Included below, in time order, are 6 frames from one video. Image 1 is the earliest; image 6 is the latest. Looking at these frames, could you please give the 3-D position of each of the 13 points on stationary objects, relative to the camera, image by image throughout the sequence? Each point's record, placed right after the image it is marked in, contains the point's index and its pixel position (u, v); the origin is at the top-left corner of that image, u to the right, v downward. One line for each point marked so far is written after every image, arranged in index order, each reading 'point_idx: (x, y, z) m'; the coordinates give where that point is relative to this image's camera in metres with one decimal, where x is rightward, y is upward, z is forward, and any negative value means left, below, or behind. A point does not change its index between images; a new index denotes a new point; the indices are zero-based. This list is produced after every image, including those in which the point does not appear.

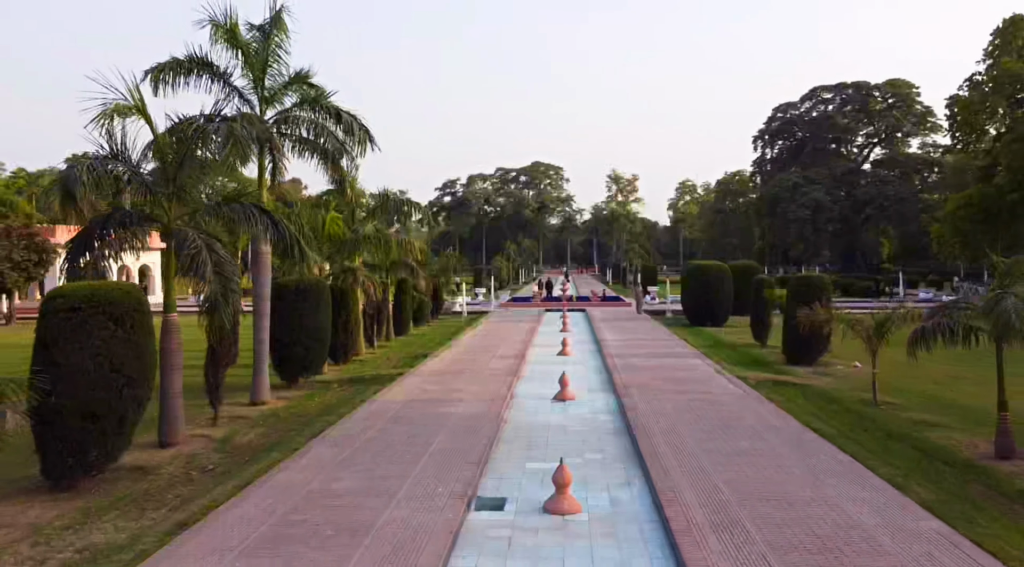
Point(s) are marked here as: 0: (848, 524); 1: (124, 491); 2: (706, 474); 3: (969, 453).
0: (+2.4, -1.7, +5.7) m
1: (-3.5, -1.9, +7.3) m
2: (+1.7, -1.7, +7.0) m
3: (+4.7, -1.7, +8.1) m
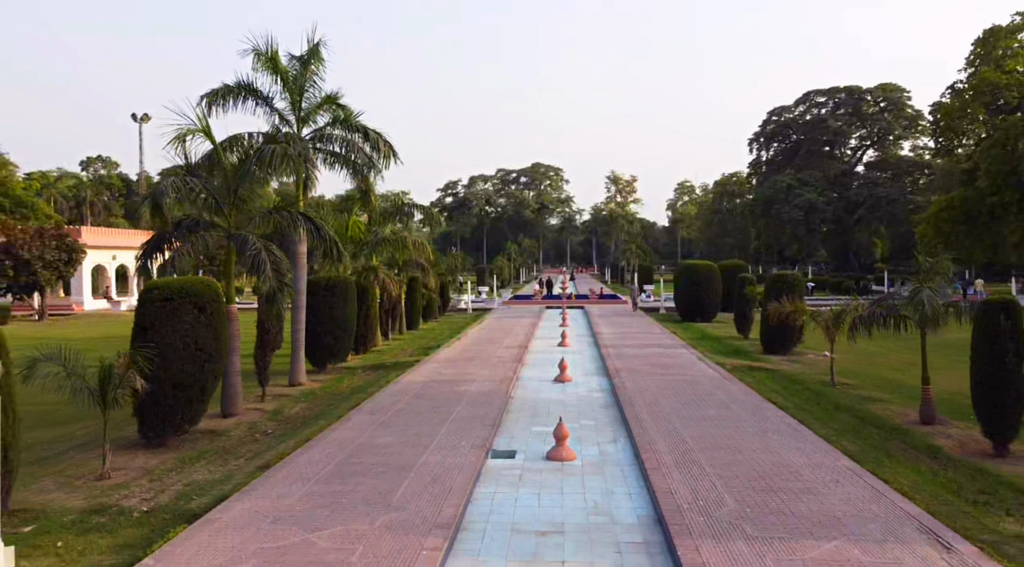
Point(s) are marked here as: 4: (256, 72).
0: (+2.5, -1.6, +7.4) m
1: (-3.4, -1.8, +8.9) m
2: (+1.8, -1.6, +8.7) m
3: (+4.7, -1.7, +9.8) m
4: (-4.1, +3.4, +12.8) m
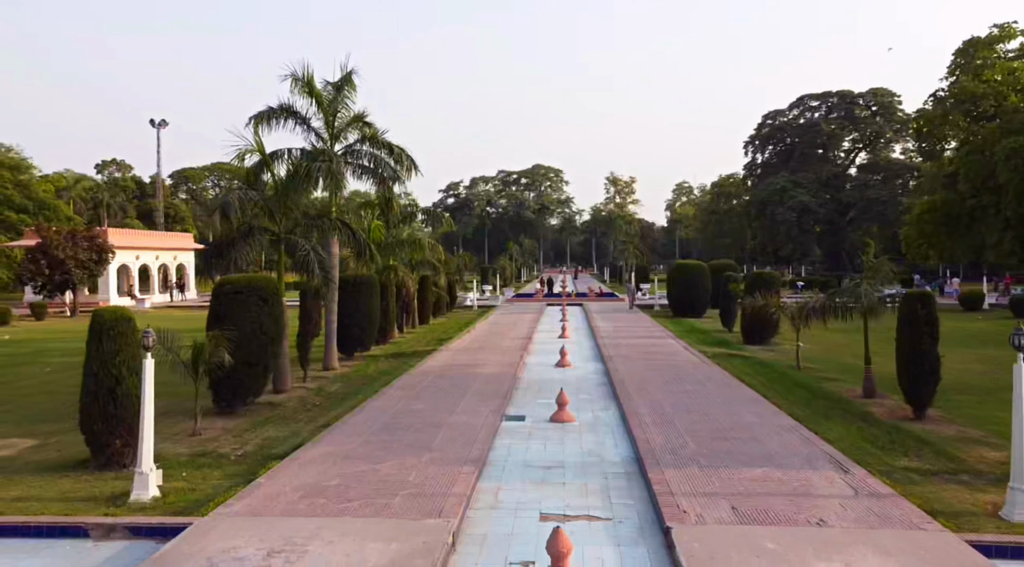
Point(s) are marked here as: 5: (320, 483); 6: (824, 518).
0: (+2.6, -1.6, +9.3) m
1: (-3.3, -1.7, +10.8) m
2: (+1.9, -1.6, +10.6) m
3: (+4.9, -1.6, +11.7) m
4: (-4.0, +3.5, +14.7) m
5: (-1.7, -1.7, +7.0) m
6: (+2.3, -1.7, +5.8) m
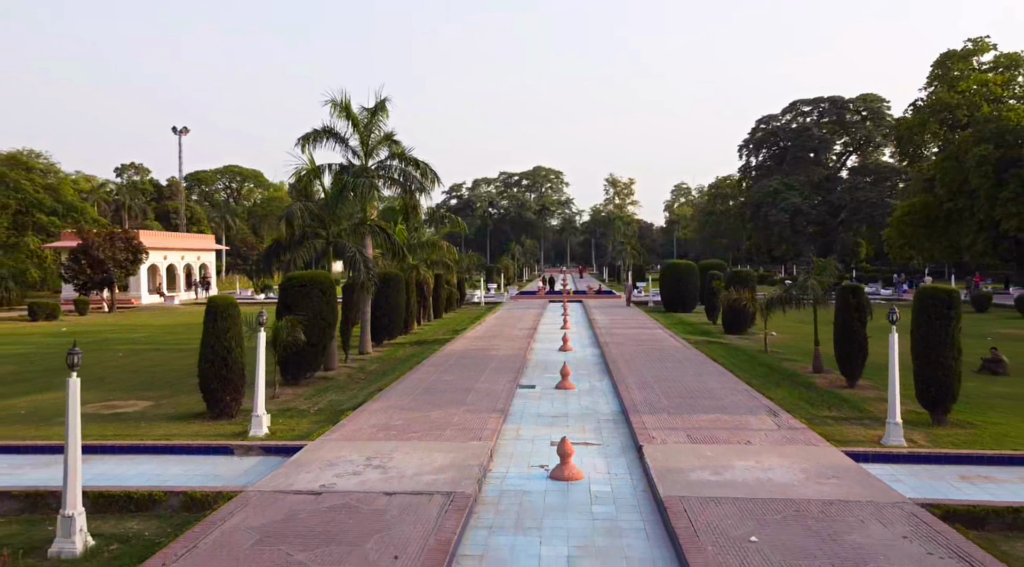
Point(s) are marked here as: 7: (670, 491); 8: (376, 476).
0: (+2.8, -1.5, +11.7) m
1: (-3.1, -1.7, +13.3) m
2: (+2.1, -1.5, +13.1) m
3: (+5.1, -1.5, +14.2) m
4: (-3.8, +3.5, +17.2) m
5: (-1.5, -1.7, +9.5) m
6: (+2.5, -1.6, +8.3) m
7: (+1.3, -1.7, +6.6) m
8: (-1.2, -1.7, +7.1) m
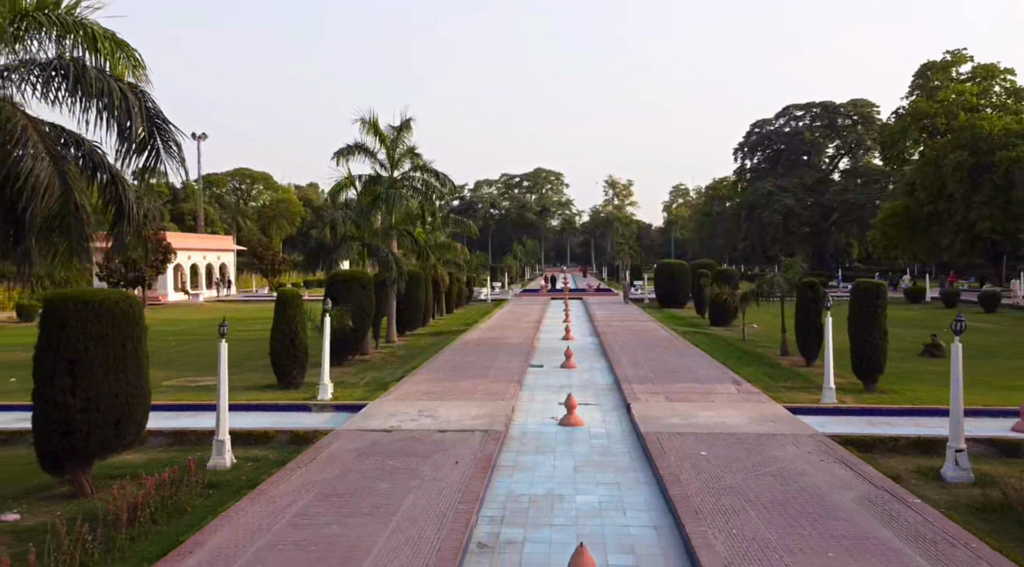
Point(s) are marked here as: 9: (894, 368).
0: (+3.0, -1.4, +14.1) m
1: (-2.9, -1.6, +15.6) m
2: (+2.3, -1.4, +15.4) m
3: (+5.3, -1.5, +16.5) m
4: (-3.5, +3.6, +19.5) m
5: (-1.2, -1.6, +11.8) m
6: (+2.7, -1.5, +10.6) m
7: (+1.5, -1.6, +8.9) m
8: (-1.0, -1.6, +9.4) m
9: (+6.6, -1.5, +13.8) m
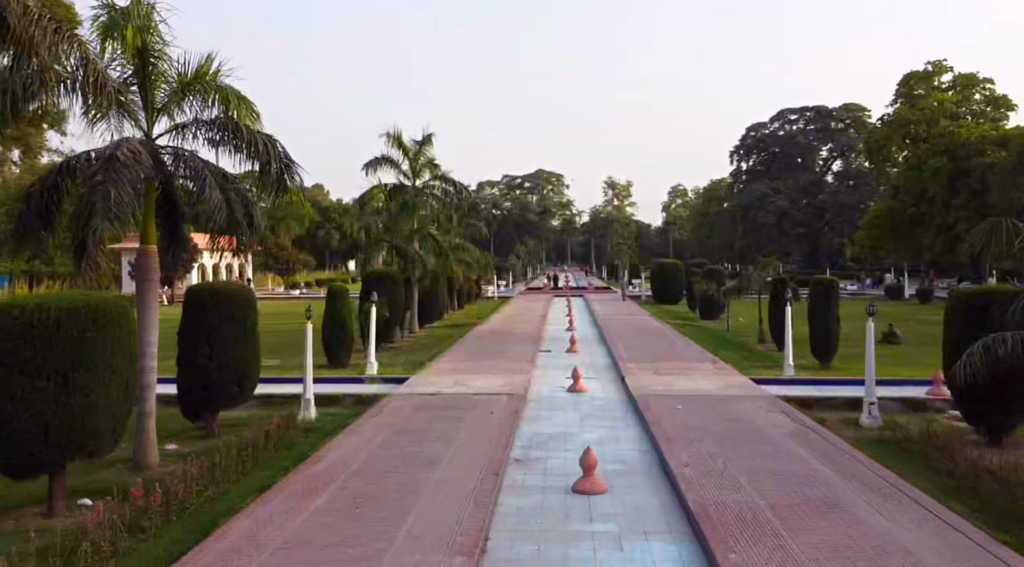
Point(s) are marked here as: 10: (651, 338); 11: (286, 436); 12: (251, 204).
0: (+3.3, -1.4, +16.5) m
1: (-2.6, -1.5, +18.0) m
2: (+2.6, -1.3, +17.8) m
3: (+5.6, -1.4, +18.9) m
4: (-3.3, +3.7, +21.9) m
5: (-1.0, -1.5, +14.2) m
6: (+3.0, -1.5, +13.0) m
7: (+1.8, -1.6, +11.3) m
8: (-0.7, -1.6, +11.8) m
9: (+6.8, -1.4, +16.1) m
10: (+3.2, -1.3, +18.6) m
11: (-2.5, -1.7, +9.0) m
12: (-2.8, +0.9, +8.6) m
